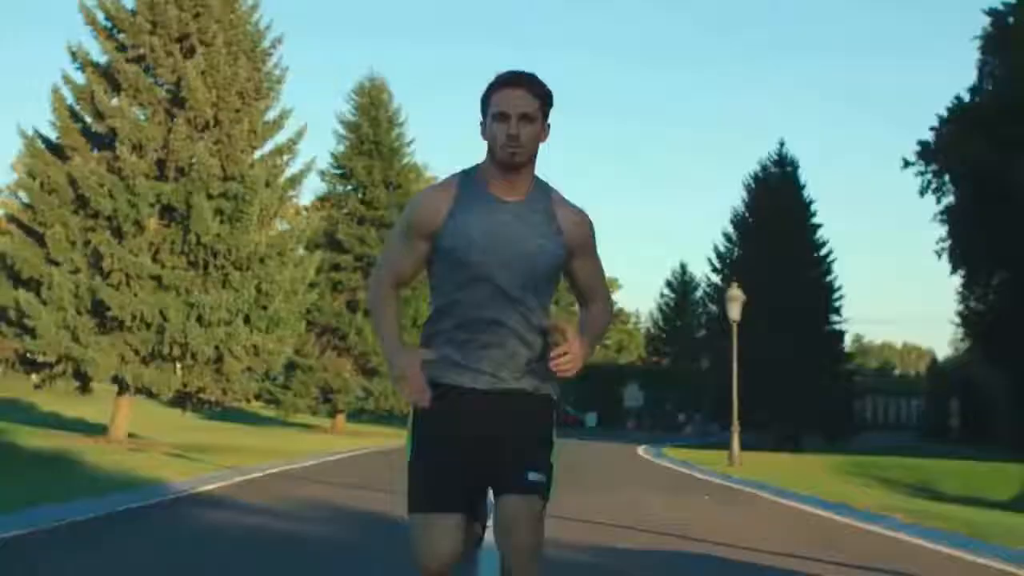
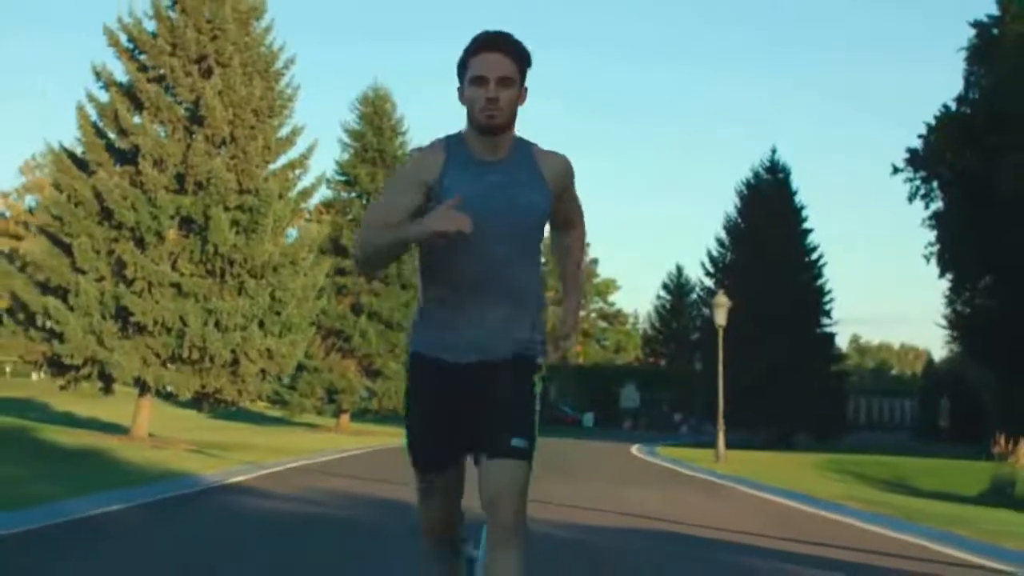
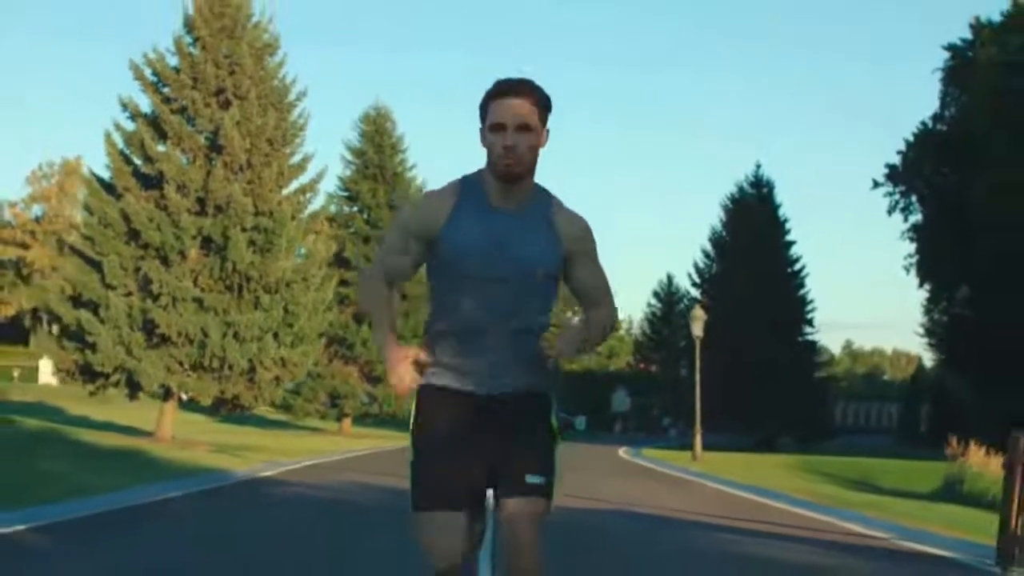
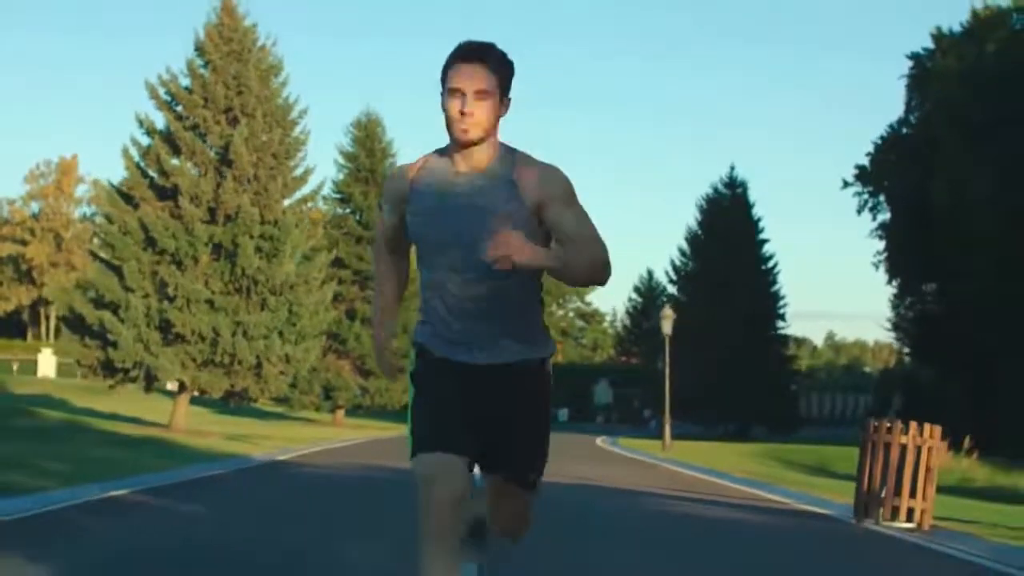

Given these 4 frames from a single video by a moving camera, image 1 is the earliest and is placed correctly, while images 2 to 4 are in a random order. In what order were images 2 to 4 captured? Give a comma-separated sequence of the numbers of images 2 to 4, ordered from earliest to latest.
2, 3, 4
